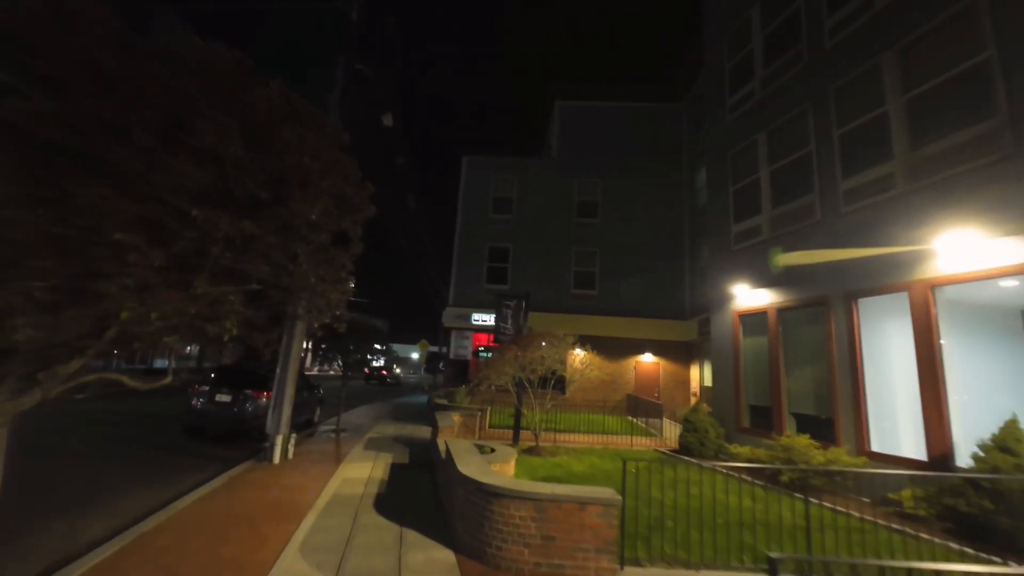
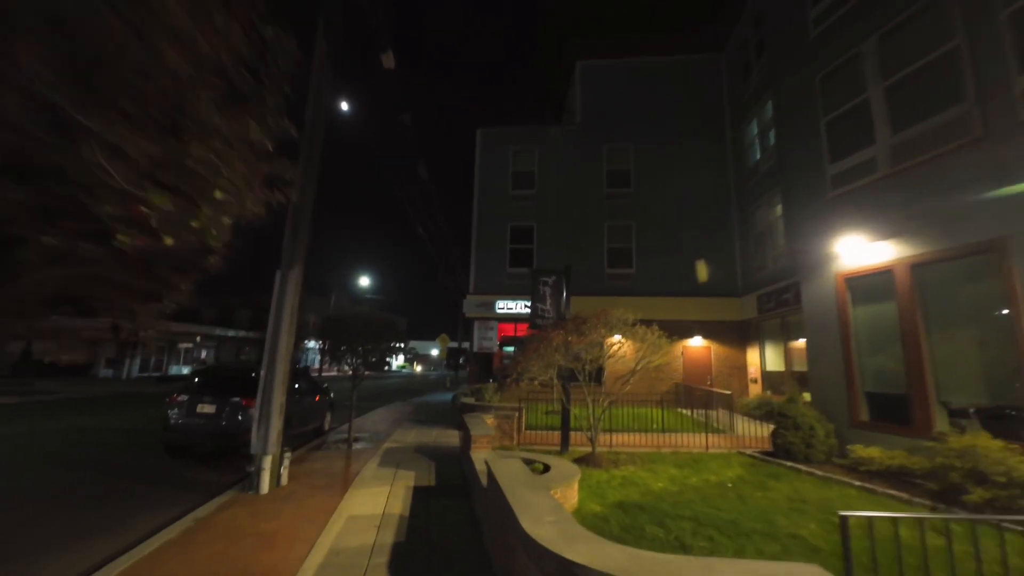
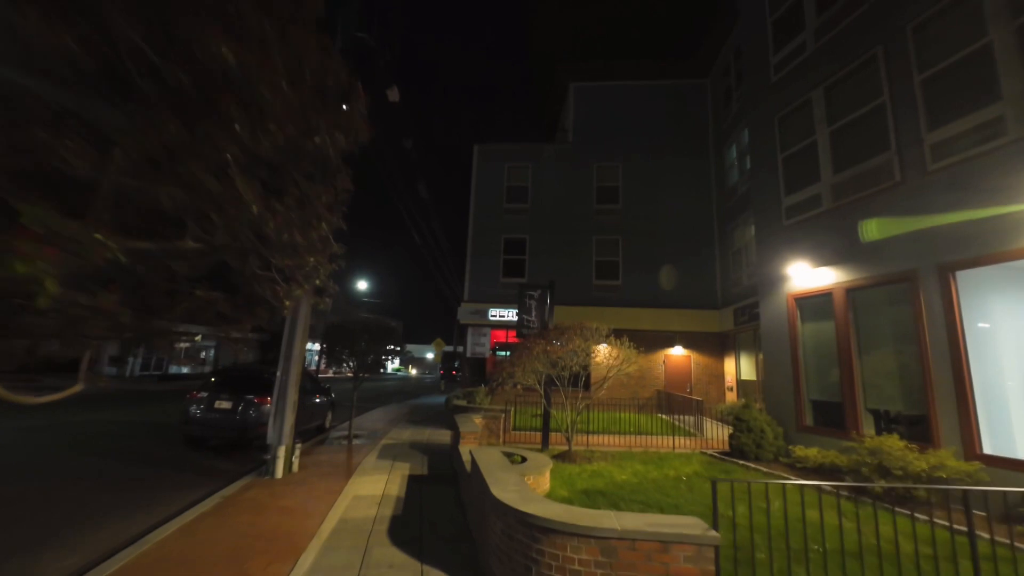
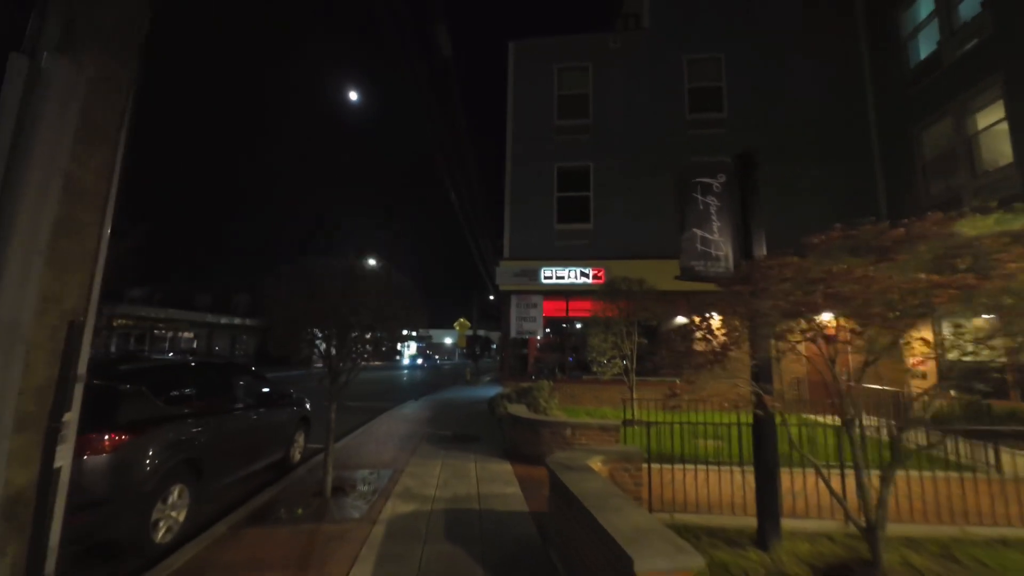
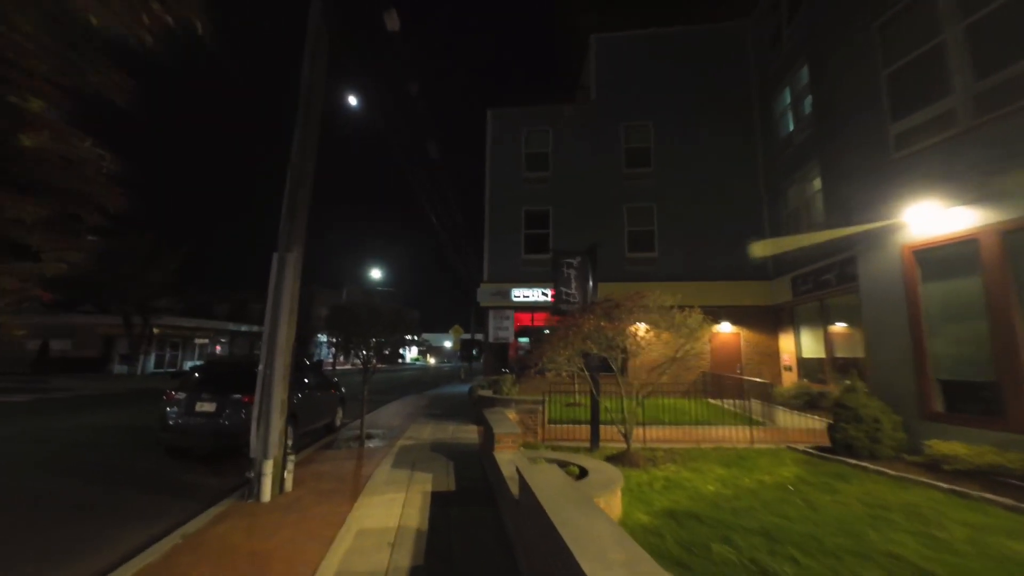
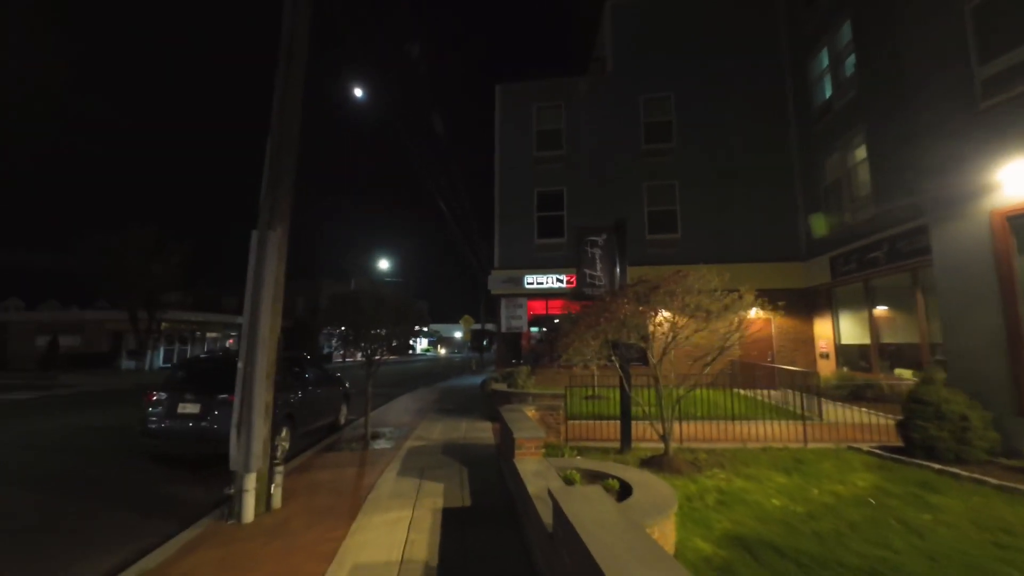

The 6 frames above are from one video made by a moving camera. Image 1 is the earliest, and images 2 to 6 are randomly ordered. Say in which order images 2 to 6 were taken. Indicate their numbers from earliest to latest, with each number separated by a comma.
3, 2, 5, 6, 4
